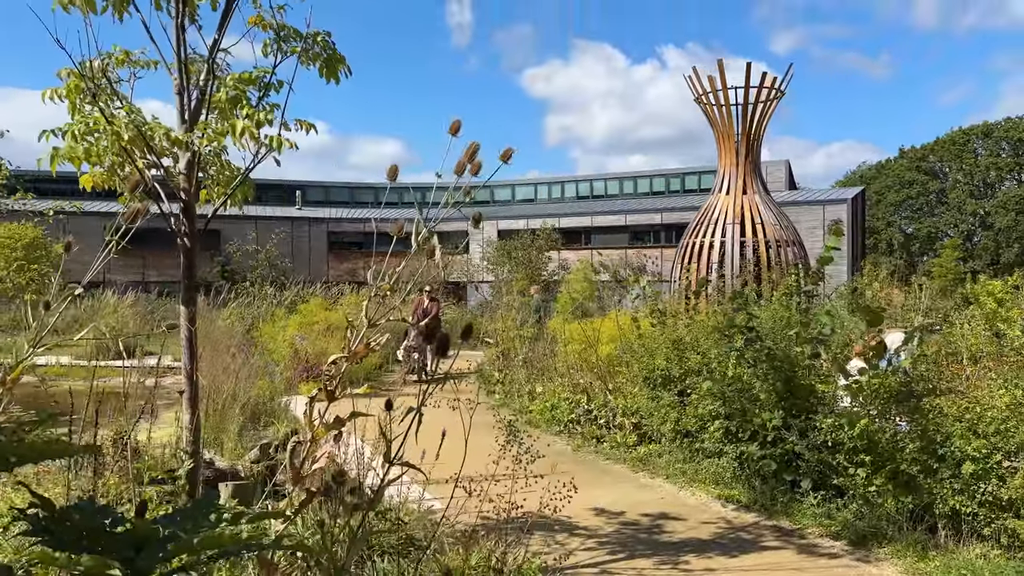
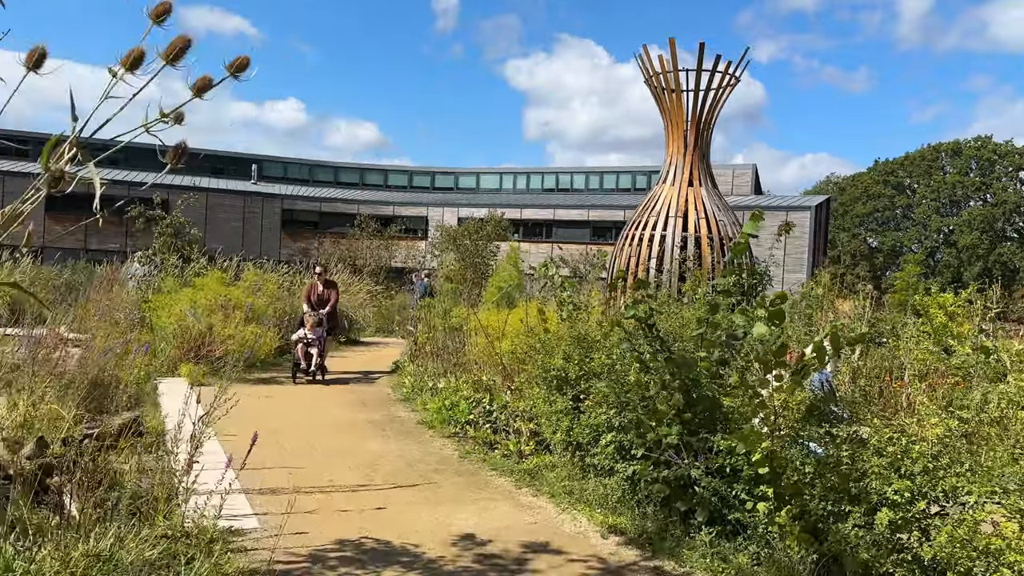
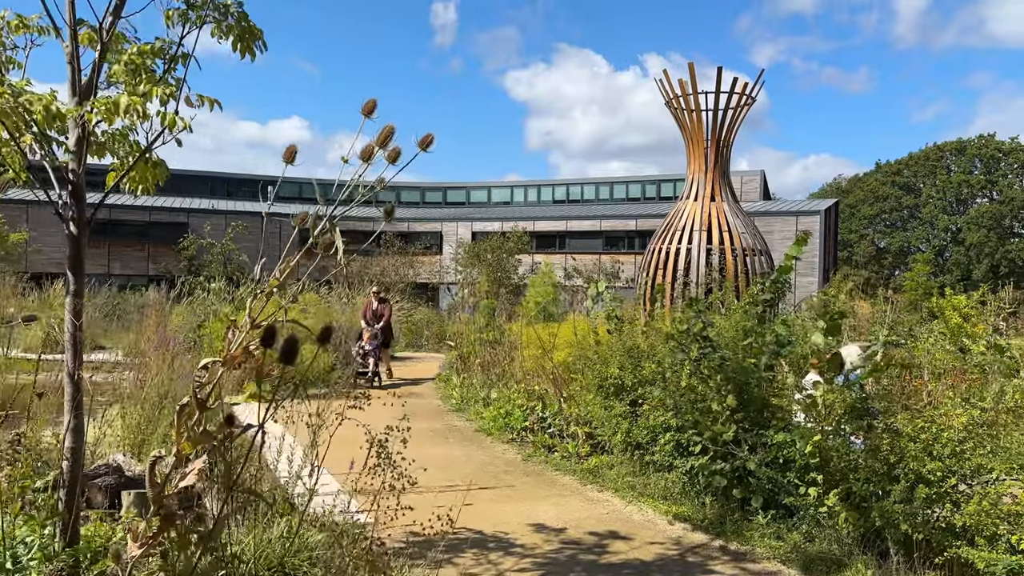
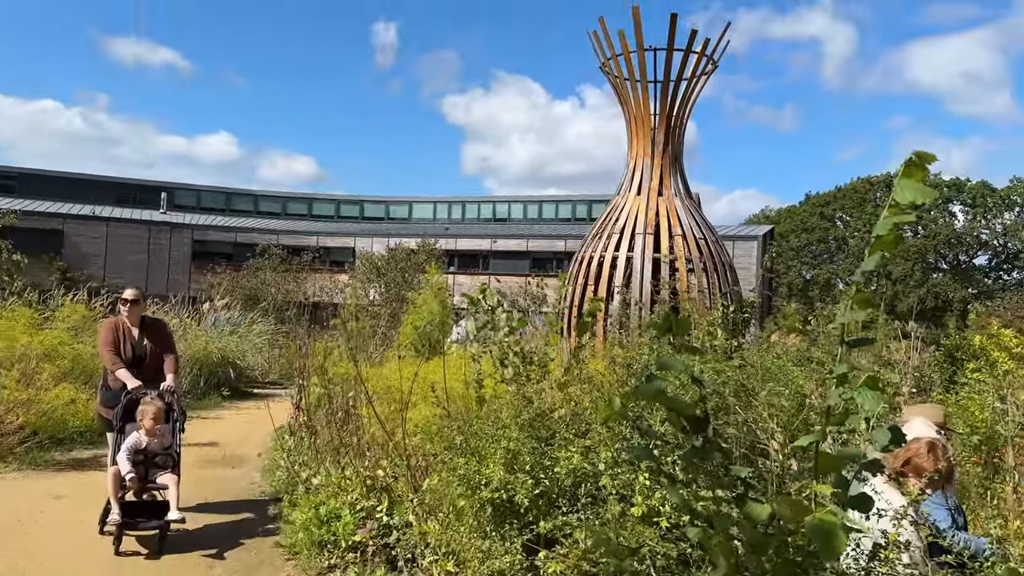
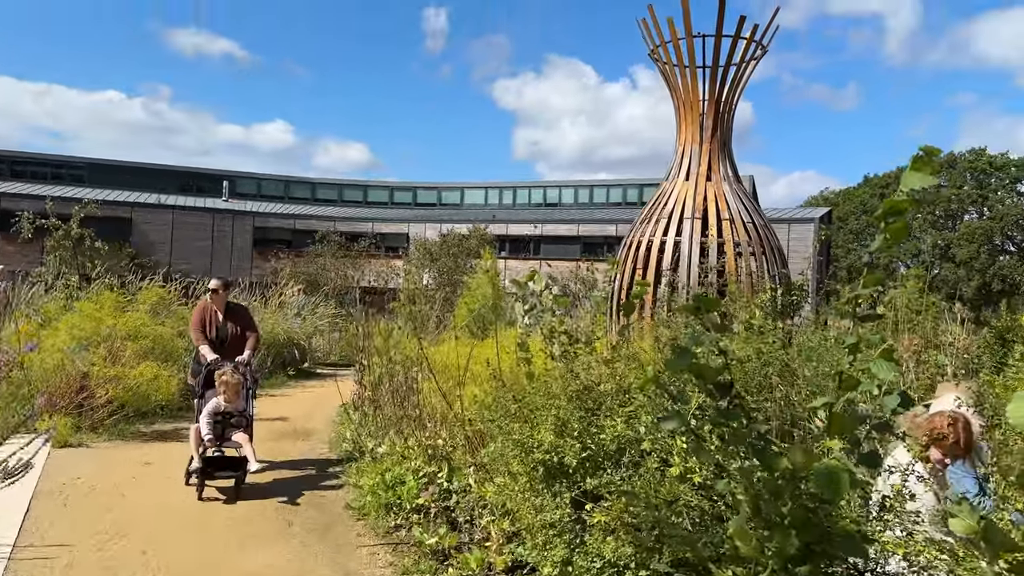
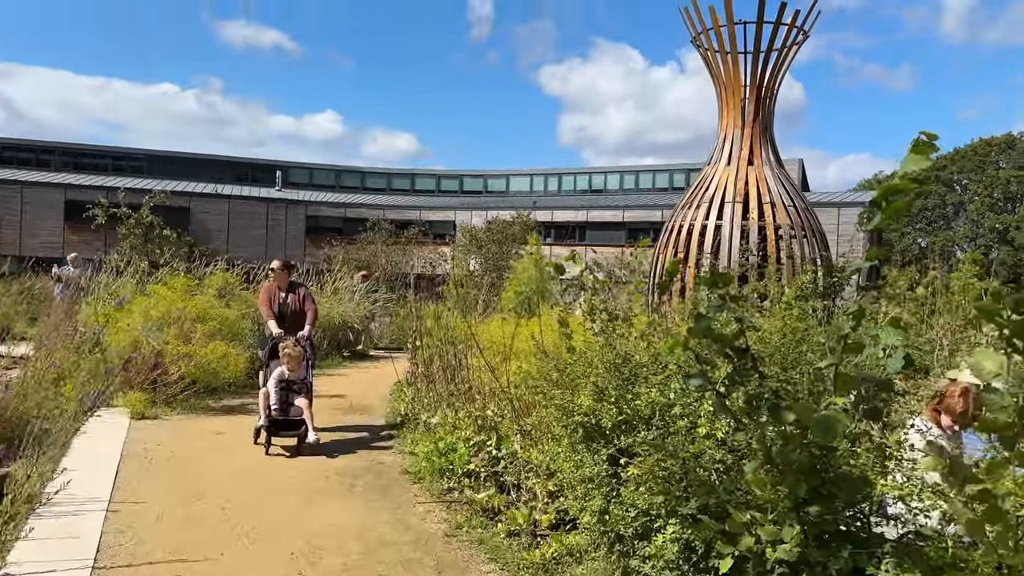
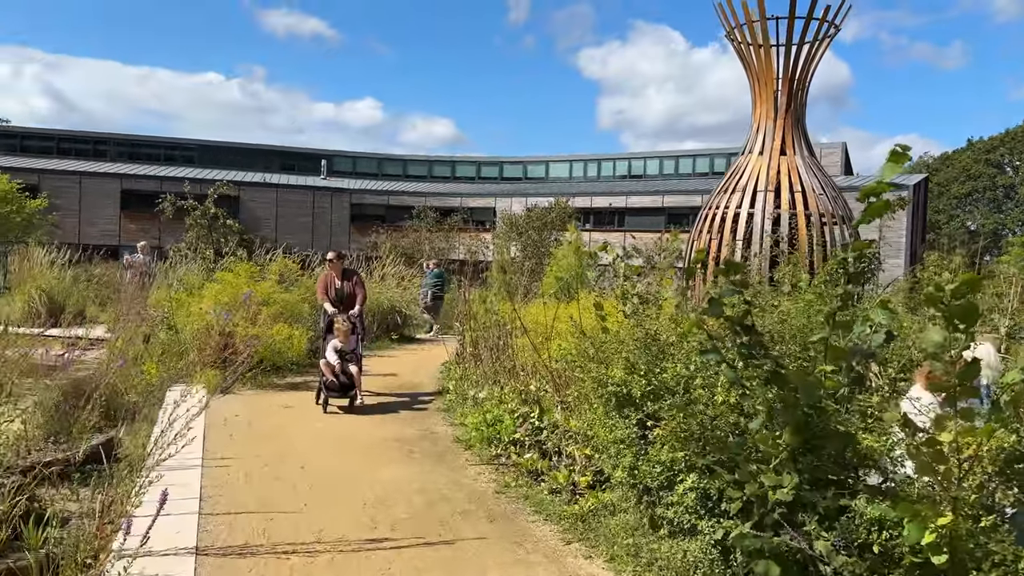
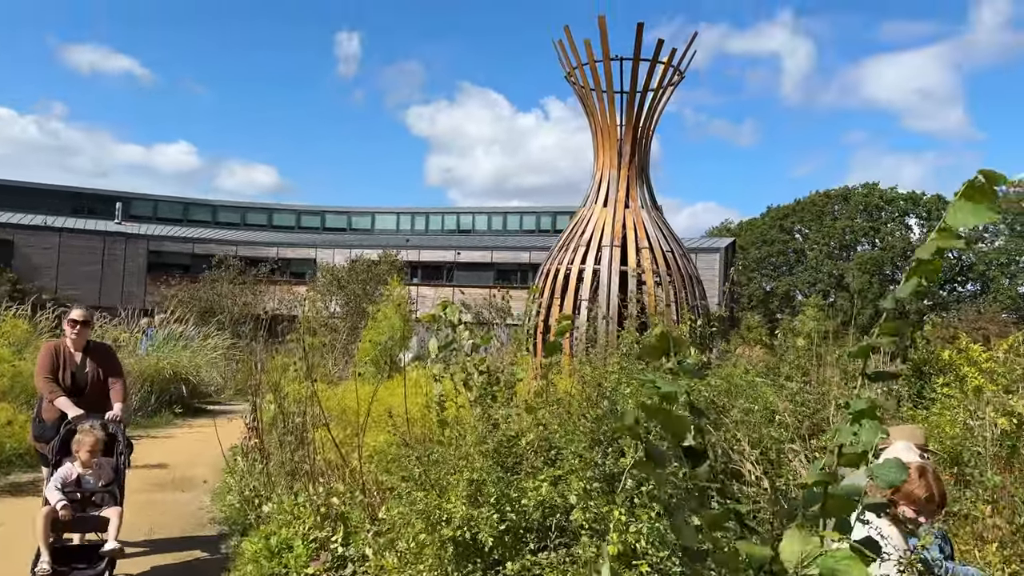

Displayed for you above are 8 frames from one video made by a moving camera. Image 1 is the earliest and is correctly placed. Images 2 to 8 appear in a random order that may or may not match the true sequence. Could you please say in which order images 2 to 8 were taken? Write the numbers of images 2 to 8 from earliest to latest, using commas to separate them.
3, 2, 7, 6, 5, 4, 8
